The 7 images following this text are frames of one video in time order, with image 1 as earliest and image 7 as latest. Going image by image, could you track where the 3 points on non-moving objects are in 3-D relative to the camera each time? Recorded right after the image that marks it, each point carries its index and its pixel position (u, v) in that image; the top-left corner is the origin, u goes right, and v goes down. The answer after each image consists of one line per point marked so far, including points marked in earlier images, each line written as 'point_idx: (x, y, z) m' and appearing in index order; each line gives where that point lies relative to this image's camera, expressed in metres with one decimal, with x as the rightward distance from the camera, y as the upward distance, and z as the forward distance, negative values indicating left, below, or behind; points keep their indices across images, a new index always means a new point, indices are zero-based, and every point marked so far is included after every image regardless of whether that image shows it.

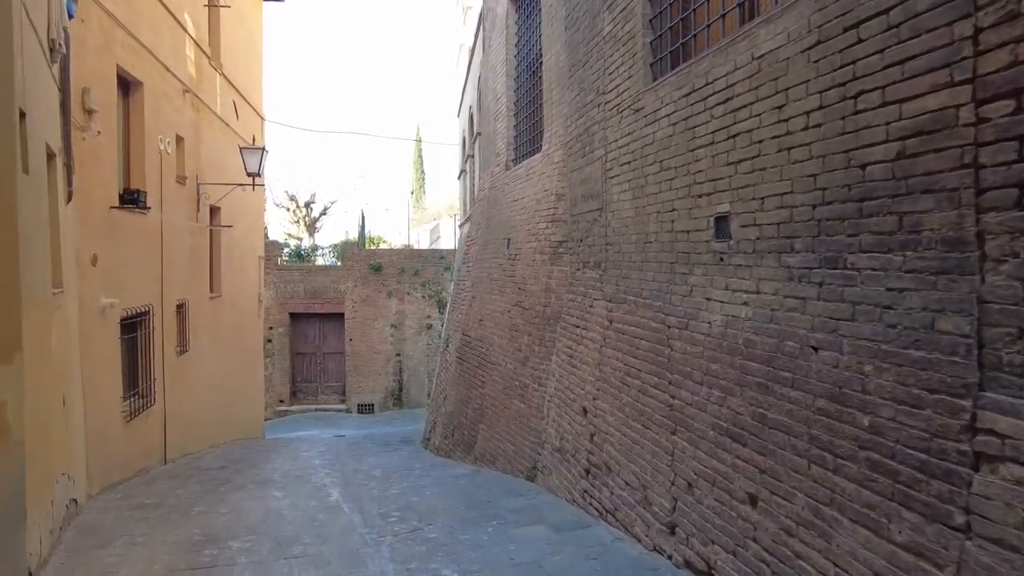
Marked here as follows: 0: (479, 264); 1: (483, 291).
0: (-0.5, +0.4, +9.4) m
1: (-0.4, 0.0, +8.9) m
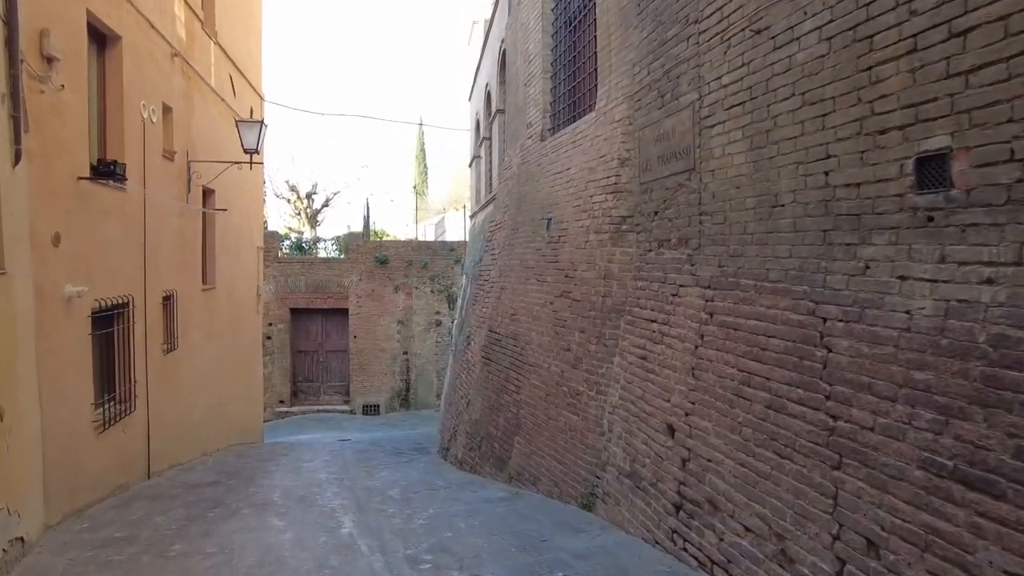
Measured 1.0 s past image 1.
0: (-0.1, +0.5, +8.2) m
1: (0.0, +0.1, +7.7) m
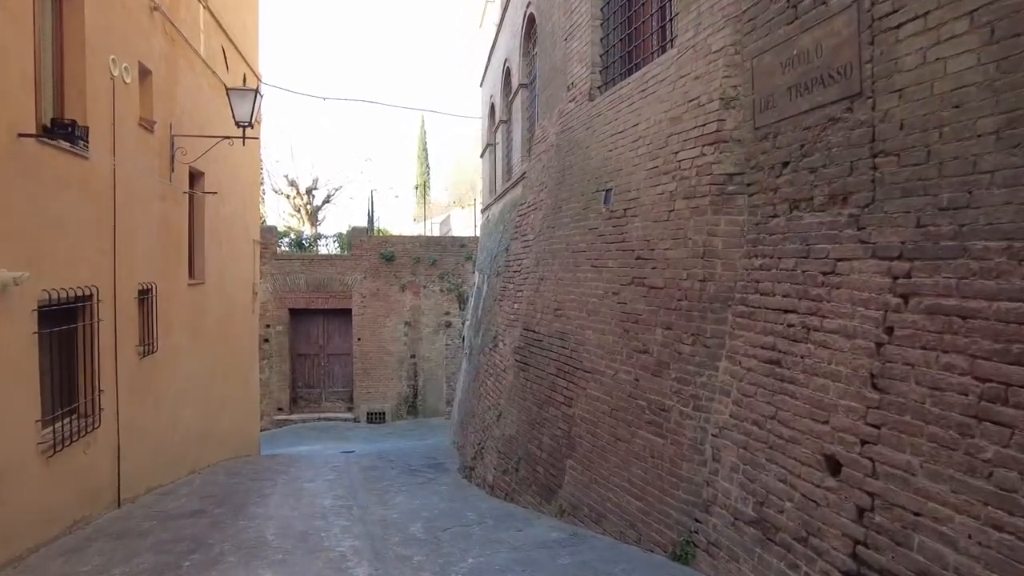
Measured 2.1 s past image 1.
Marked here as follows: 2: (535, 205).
0: (+0.4, +0.6, +6.9) m
1: (+0.5, +0.2, +6.4) m
2: (+0.3, +1.0, +7.7) m
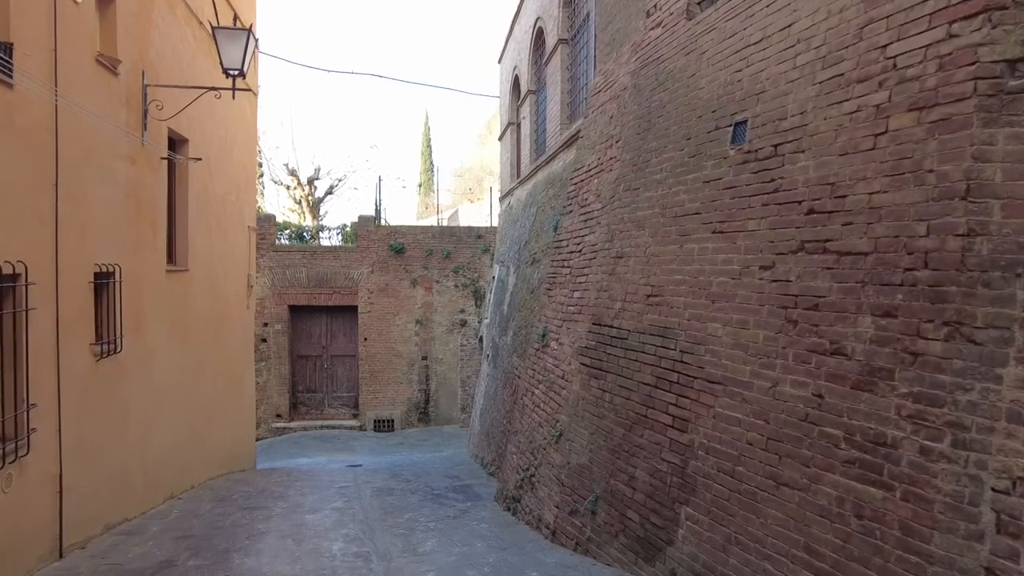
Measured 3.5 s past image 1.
0: (+0.9, +0.7, +5.3) m
1: (+1.0, +0.4, +4.8) m
2: (+0.8, +1.2, +6.1) m
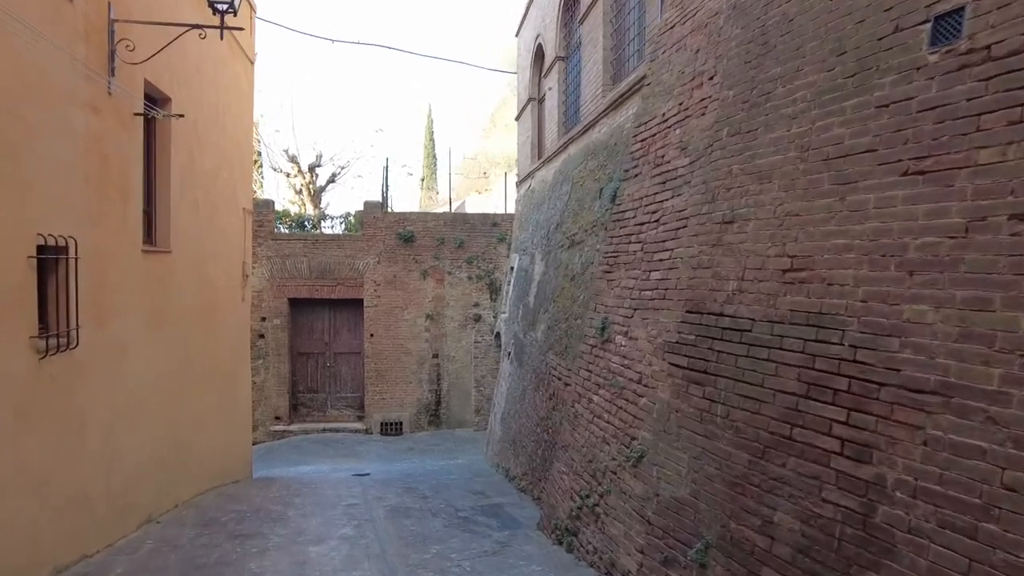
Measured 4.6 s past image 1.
0: (+1.4, +0.9, +4.1) m
1: (+1.5, +0.5, +3.6) m
2: (+1.3, +1.3, +4.9) m
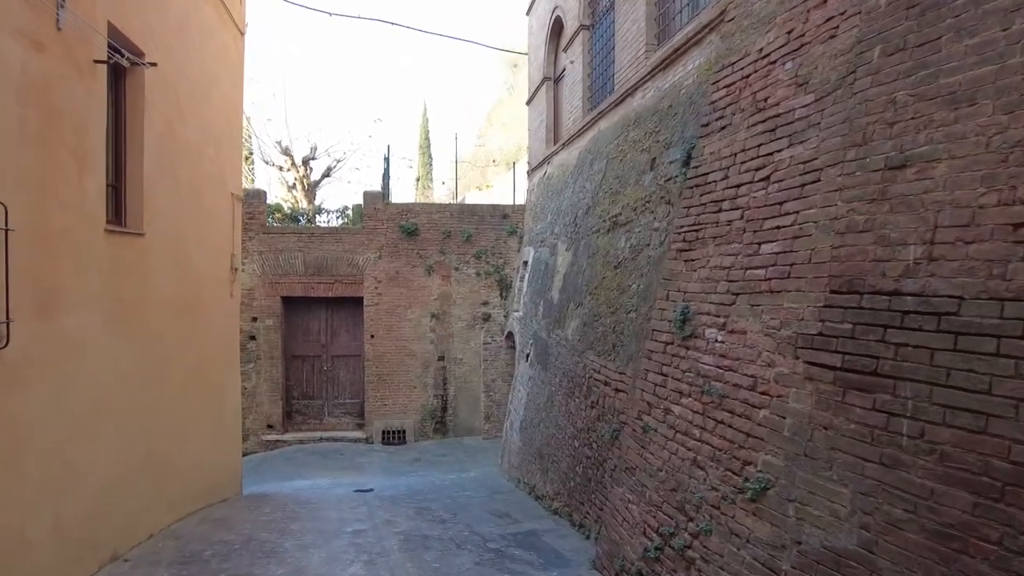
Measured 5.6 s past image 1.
0: (+1.8, +1.0, +3.0) m
1: (+1.9, +0.6, +2.5) m
2: (+1.7, +1.4, +3.8) m
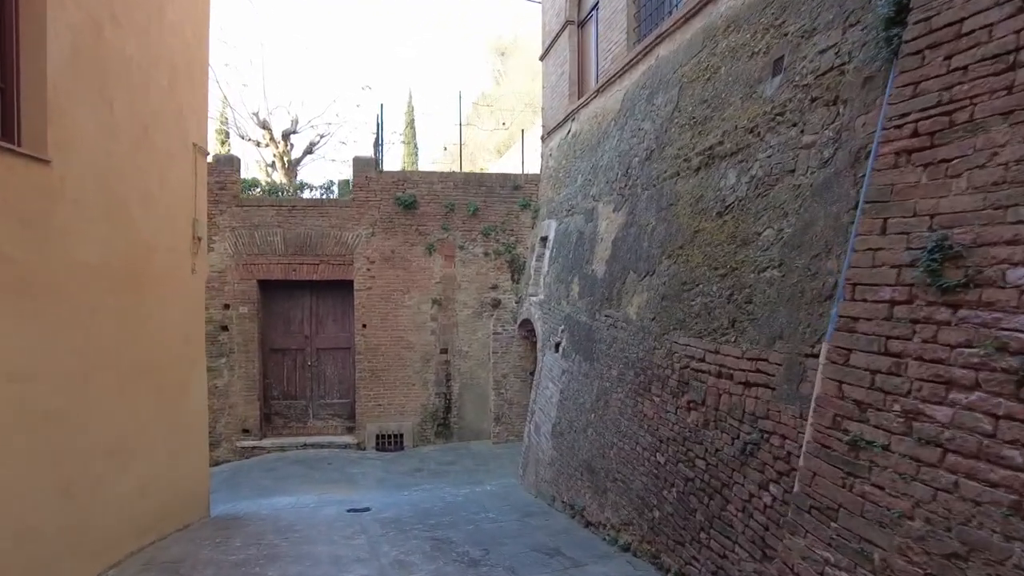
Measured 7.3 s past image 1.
0: (+2.4, +1.4, +1.2) m
1: (+2.4, +1.0, +0.7) m
2: (+2.2, +1.8, +1.9) m
